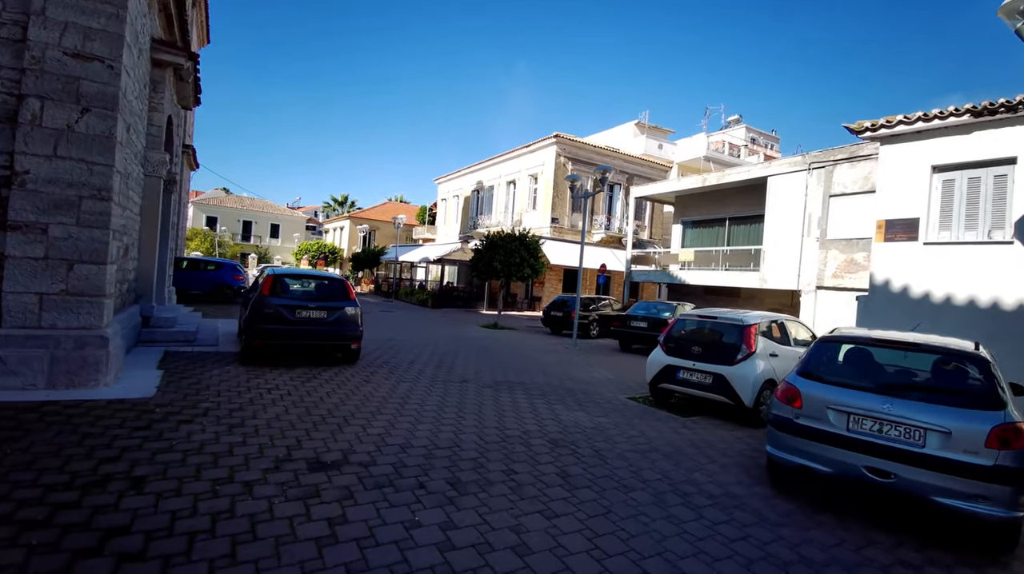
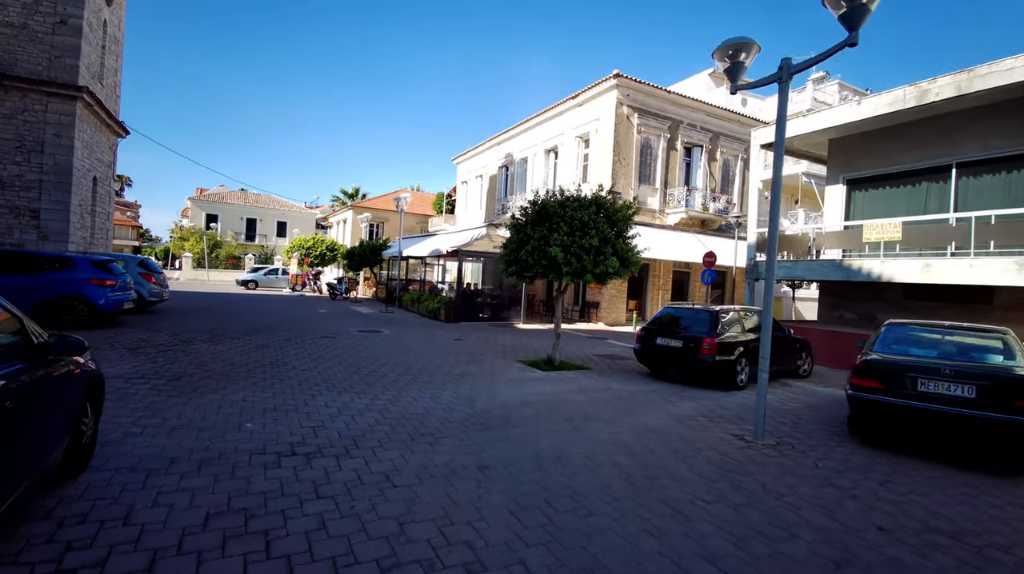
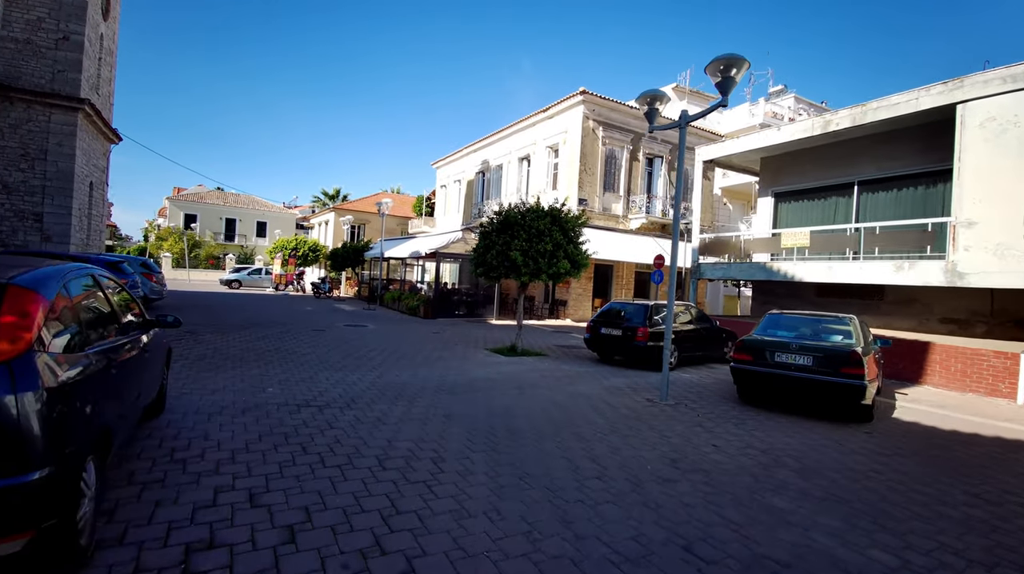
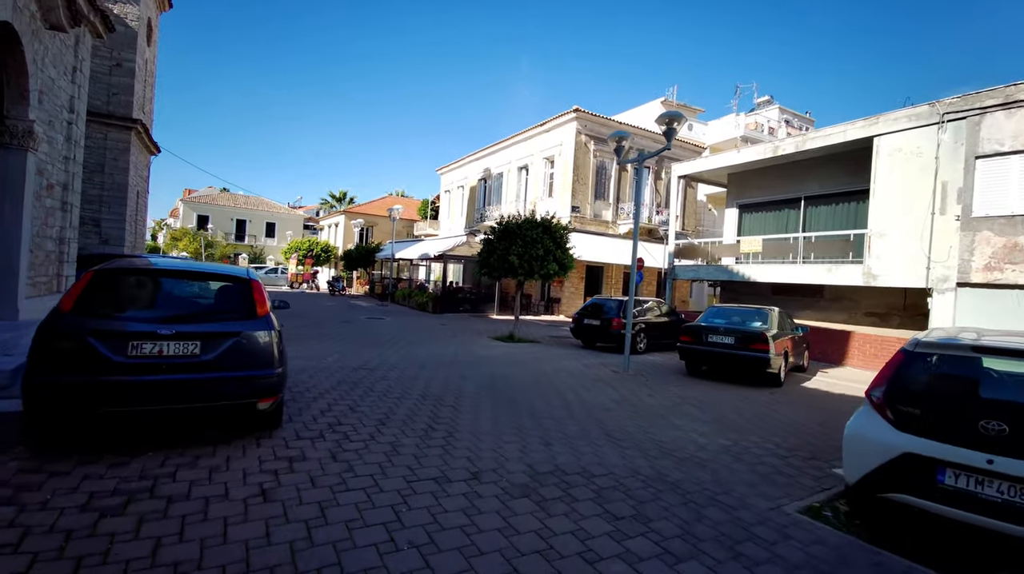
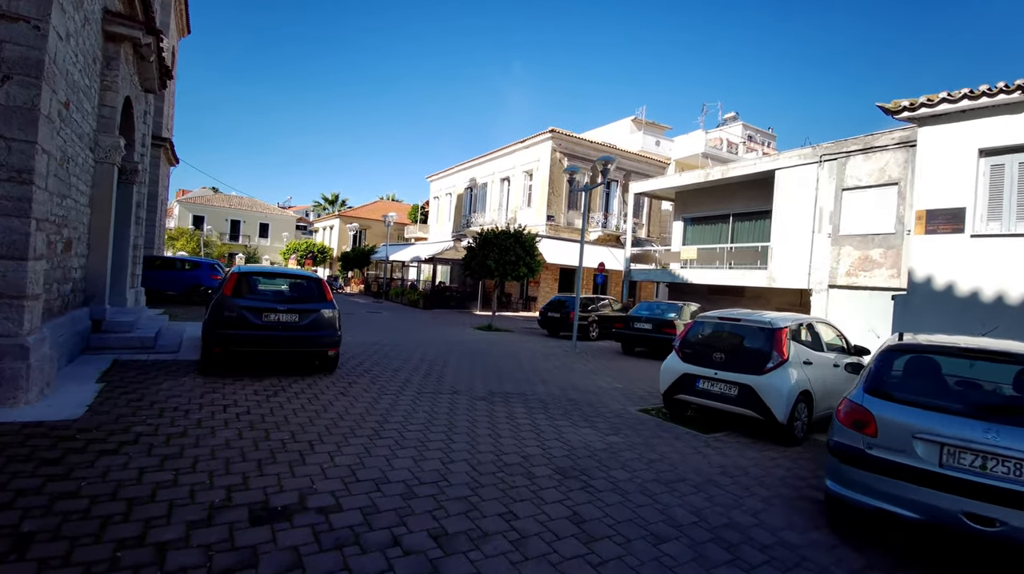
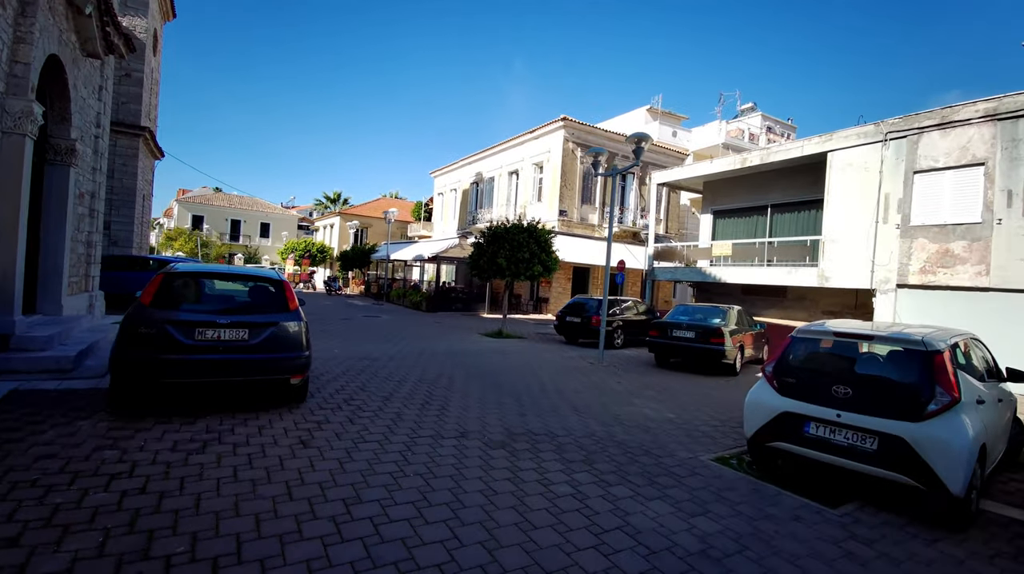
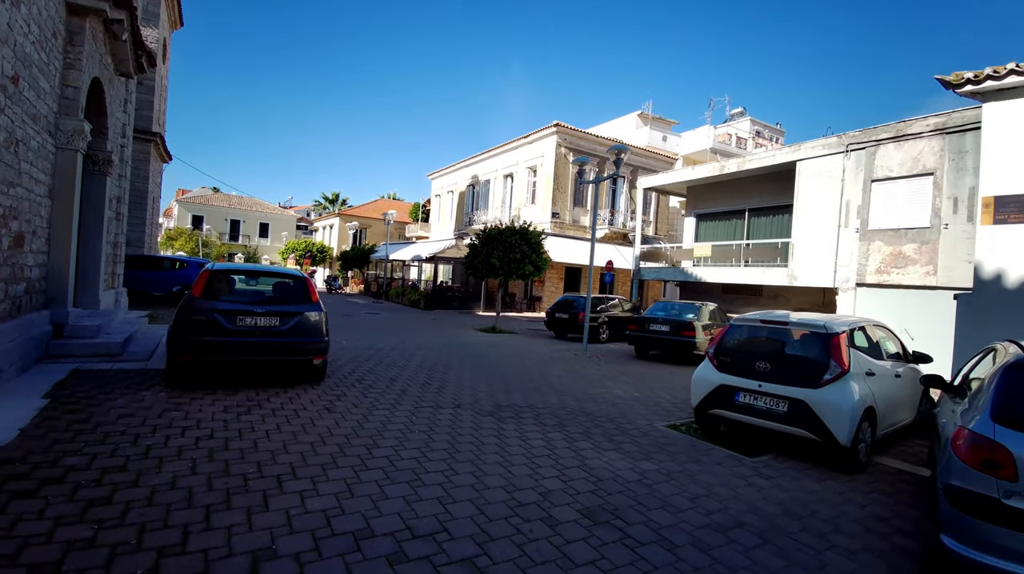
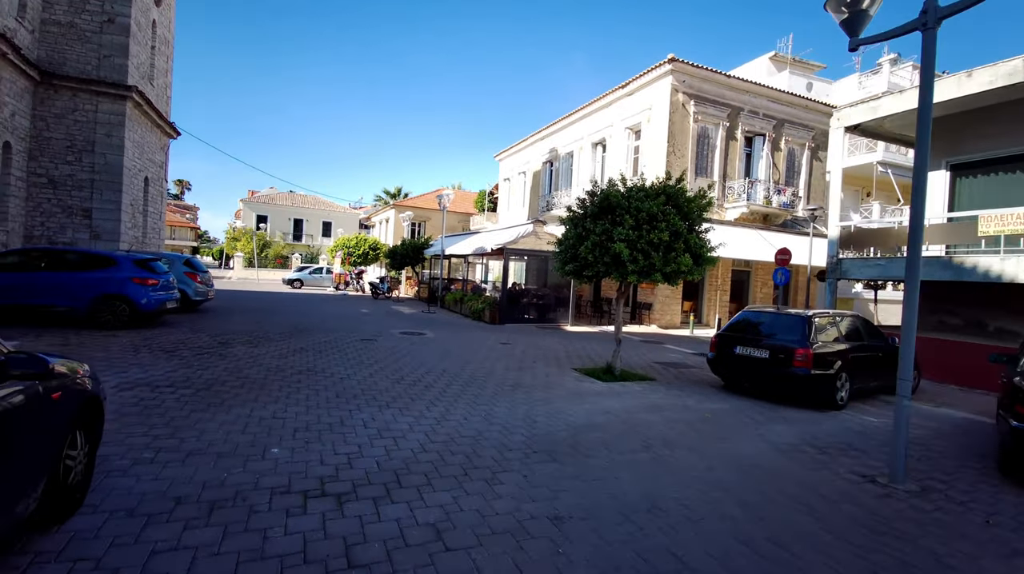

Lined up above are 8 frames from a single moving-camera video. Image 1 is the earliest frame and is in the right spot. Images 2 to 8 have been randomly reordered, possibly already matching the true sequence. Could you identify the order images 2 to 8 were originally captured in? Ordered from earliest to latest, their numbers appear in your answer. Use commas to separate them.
5, 7, 6, 4, 3, 2, 8
